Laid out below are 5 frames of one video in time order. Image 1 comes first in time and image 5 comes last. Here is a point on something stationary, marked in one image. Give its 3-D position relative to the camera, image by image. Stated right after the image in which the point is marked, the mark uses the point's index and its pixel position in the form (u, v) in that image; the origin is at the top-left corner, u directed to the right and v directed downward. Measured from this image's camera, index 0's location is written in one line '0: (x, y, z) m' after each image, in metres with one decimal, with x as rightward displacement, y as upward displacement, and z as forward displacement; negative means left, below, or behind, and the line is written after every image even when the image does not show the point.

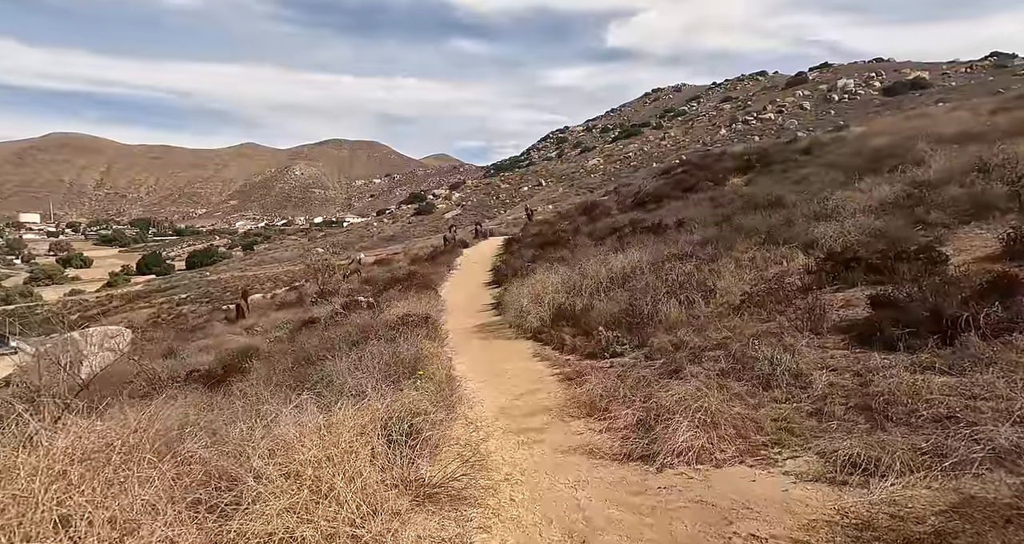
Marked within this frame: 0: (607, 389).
0: (+1.2, -1.5, +8.0) m
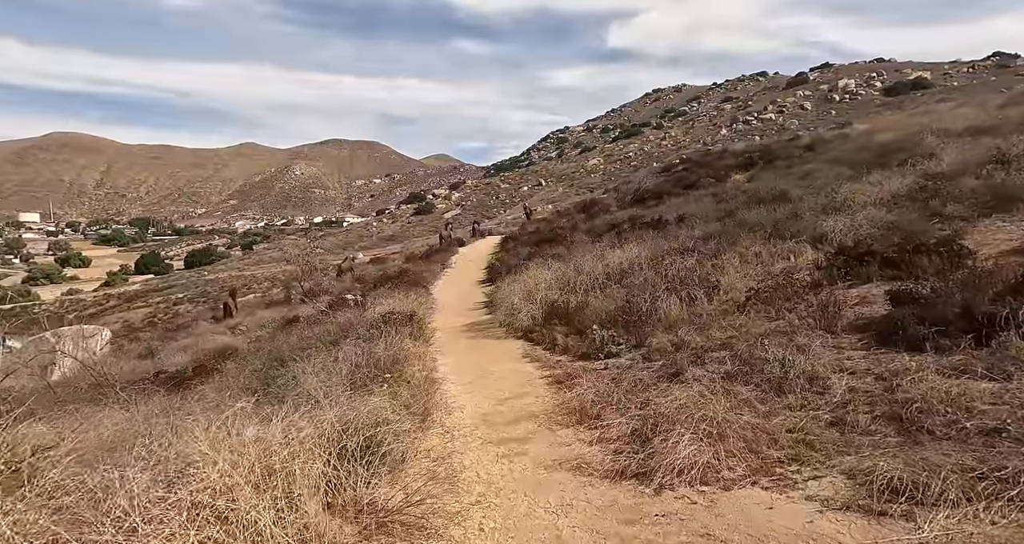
0: (+1.0, -1.4, +7.2) m
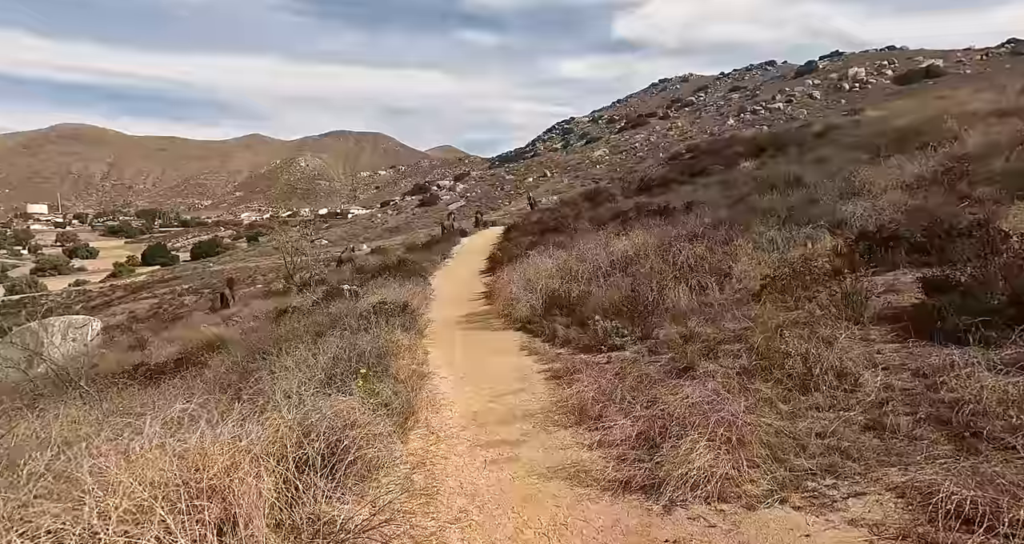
0: (+1.0, -1.3, +6.6) m
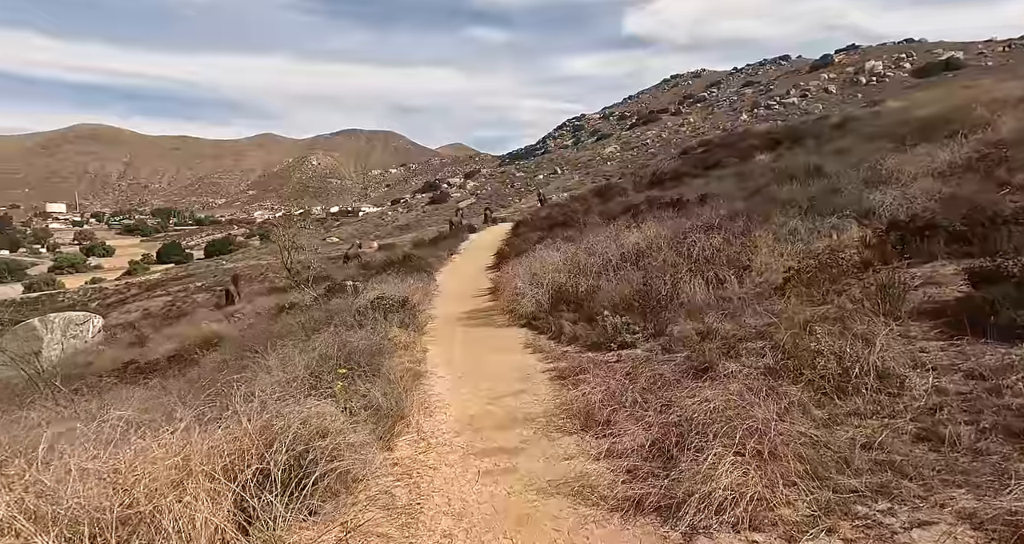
0: (+0.9, -1.2, +5.9) m
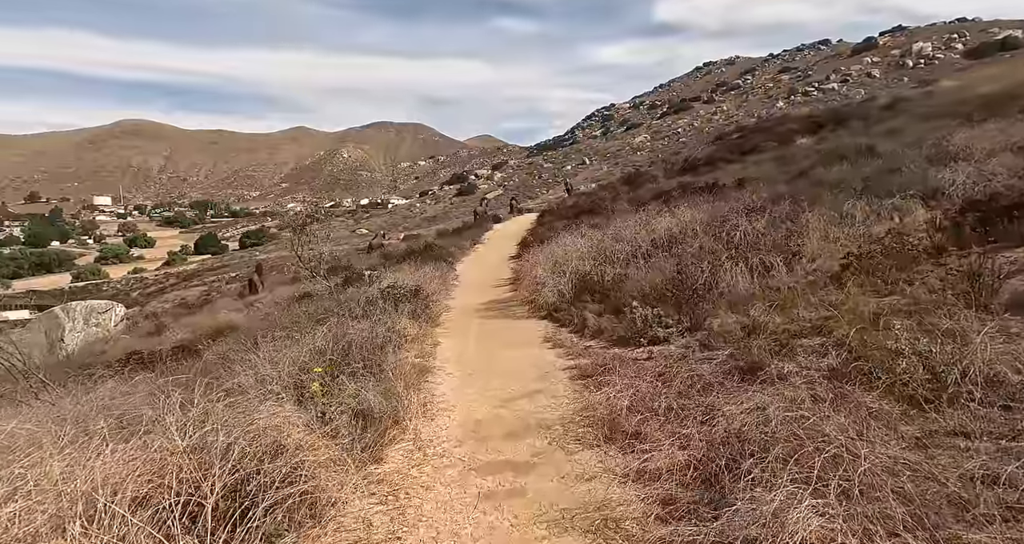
0: (+1.0, -1.0, +5.0) m
